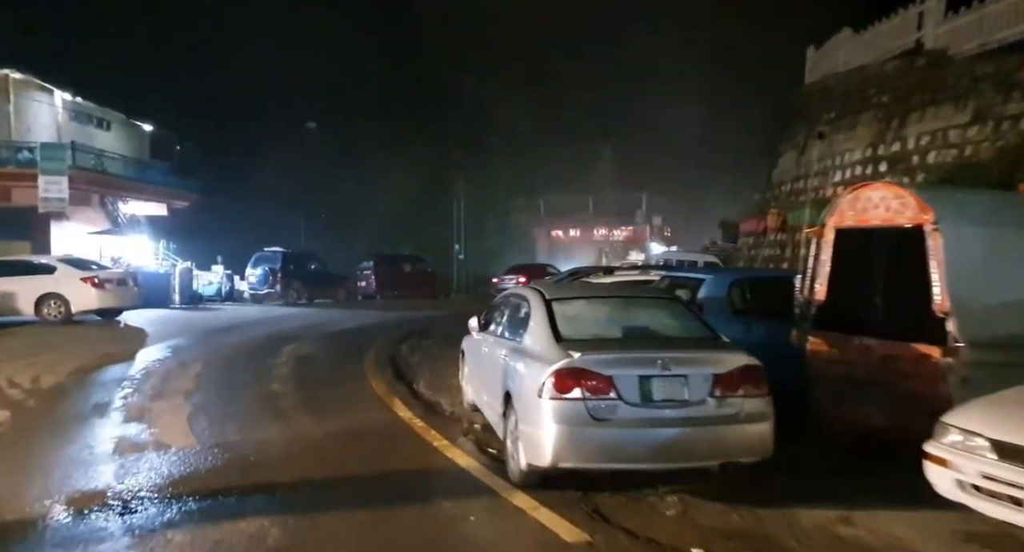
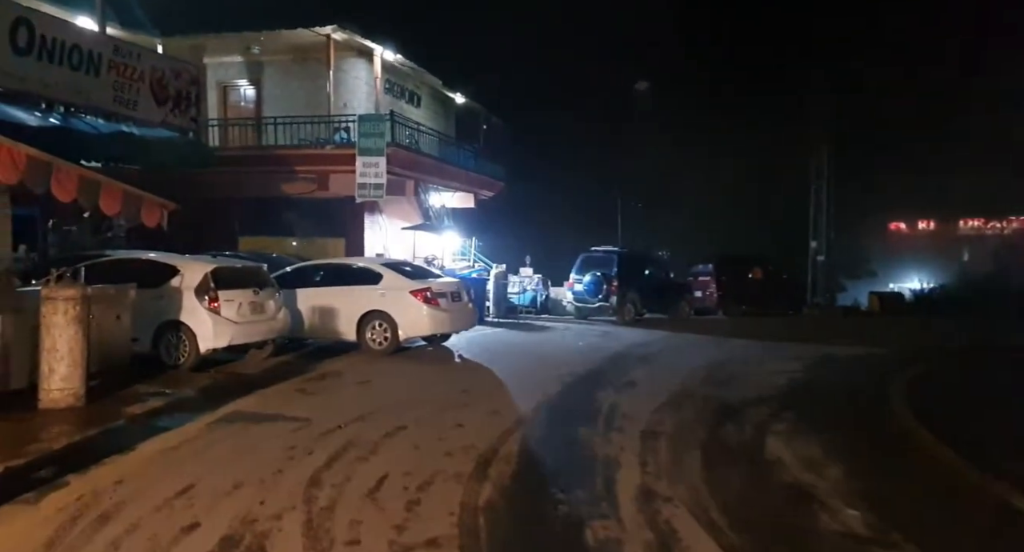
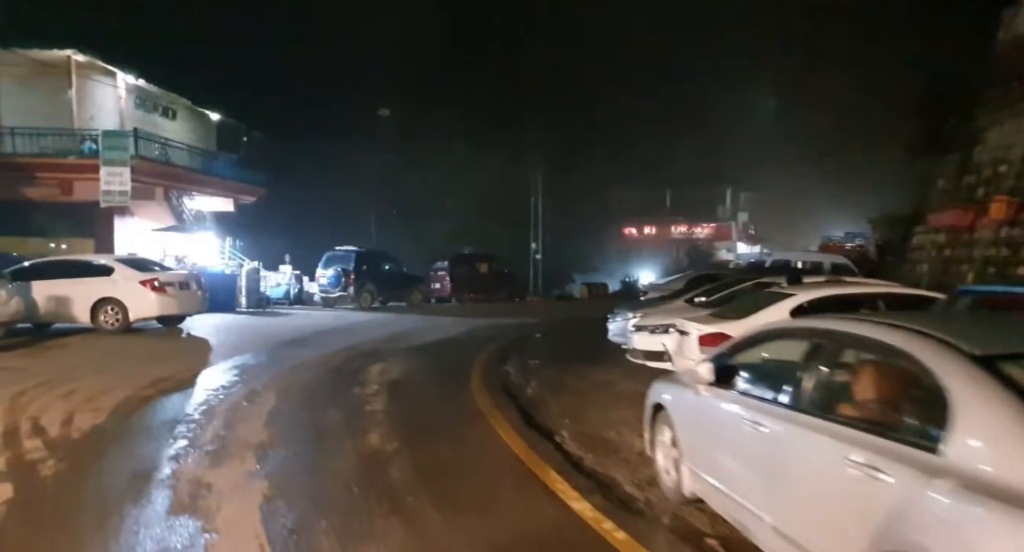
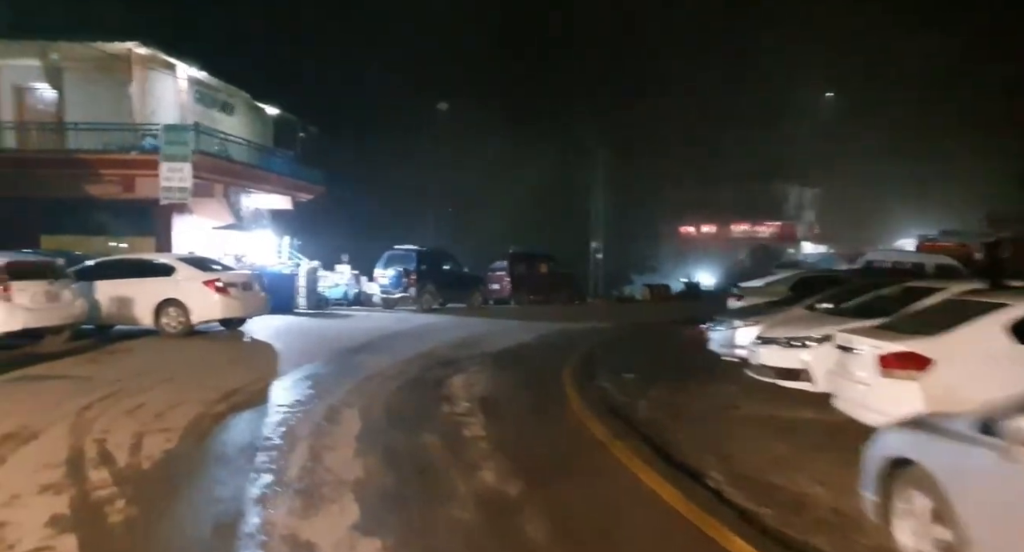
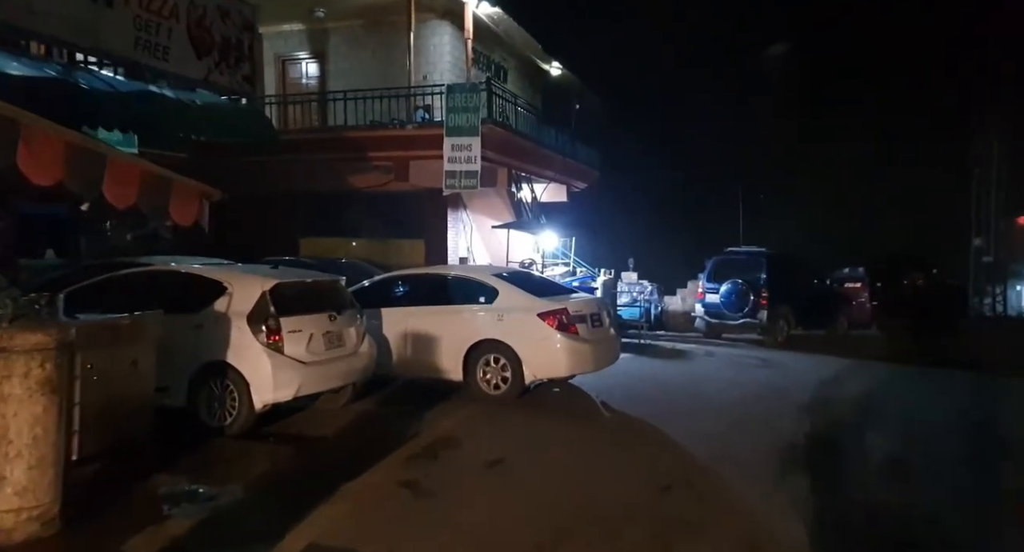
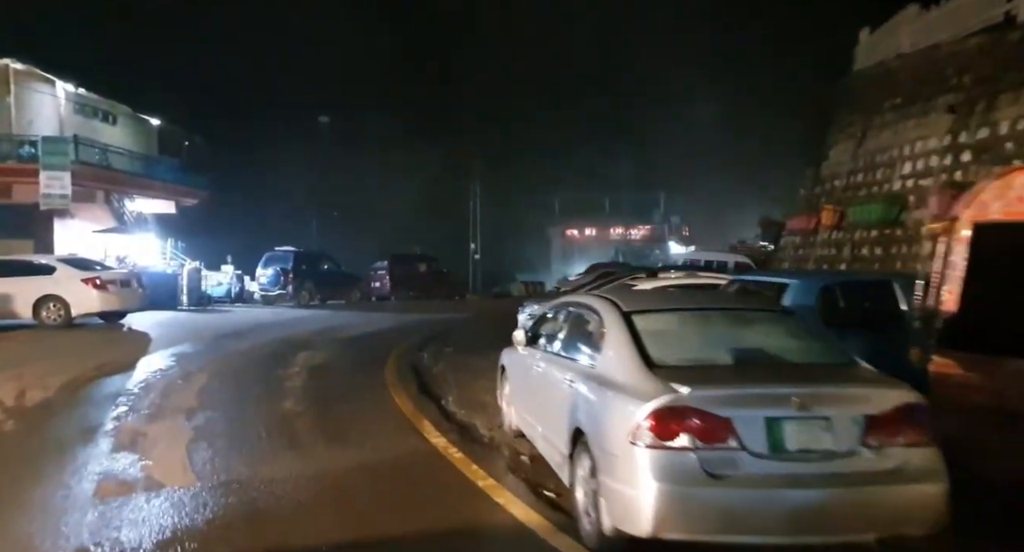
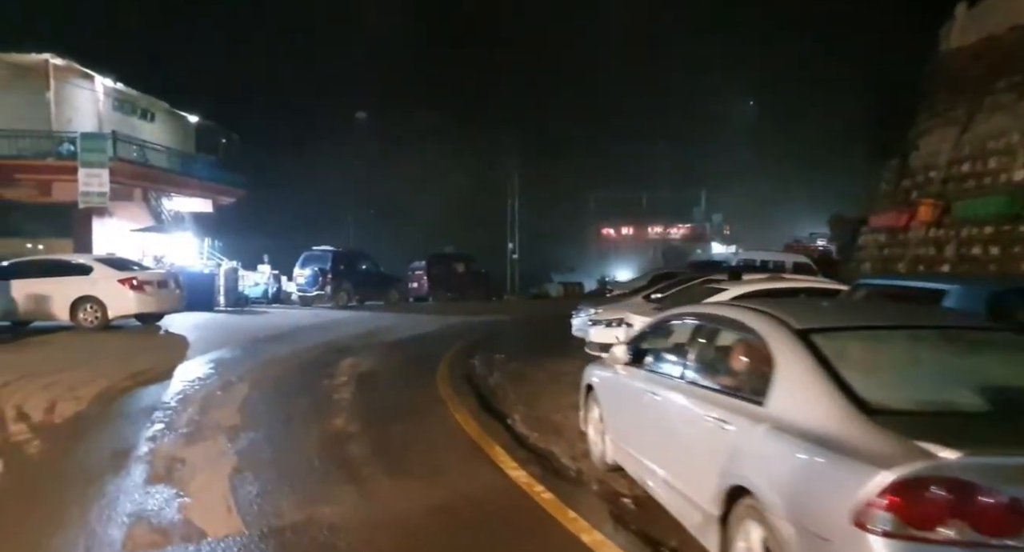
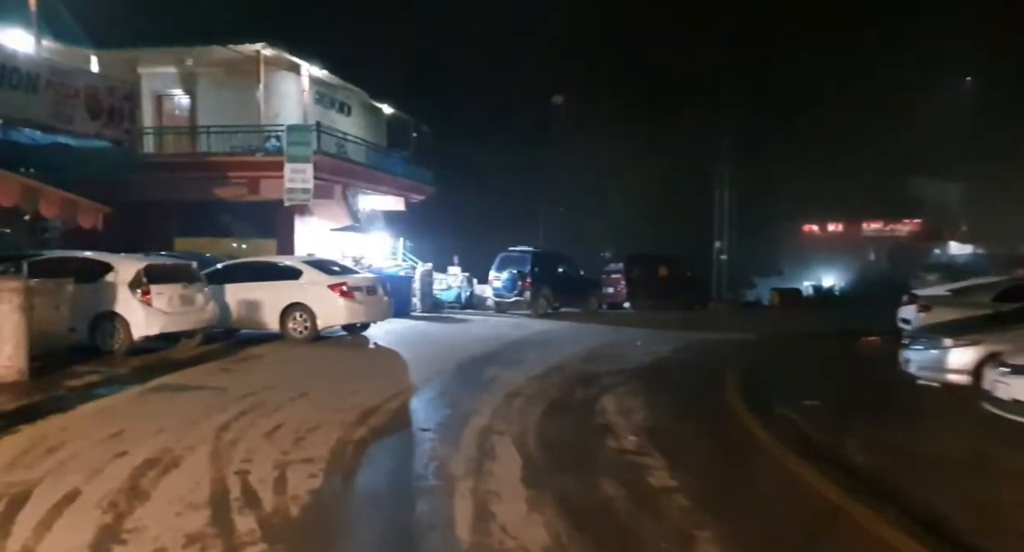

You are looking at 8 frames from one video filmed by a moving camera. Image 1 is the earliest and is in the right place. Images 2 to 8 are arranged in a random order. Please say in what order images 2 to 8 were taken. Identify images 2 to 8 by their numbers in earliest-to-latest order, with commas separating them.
6, 7, 3, 4, 8, 2, 5
